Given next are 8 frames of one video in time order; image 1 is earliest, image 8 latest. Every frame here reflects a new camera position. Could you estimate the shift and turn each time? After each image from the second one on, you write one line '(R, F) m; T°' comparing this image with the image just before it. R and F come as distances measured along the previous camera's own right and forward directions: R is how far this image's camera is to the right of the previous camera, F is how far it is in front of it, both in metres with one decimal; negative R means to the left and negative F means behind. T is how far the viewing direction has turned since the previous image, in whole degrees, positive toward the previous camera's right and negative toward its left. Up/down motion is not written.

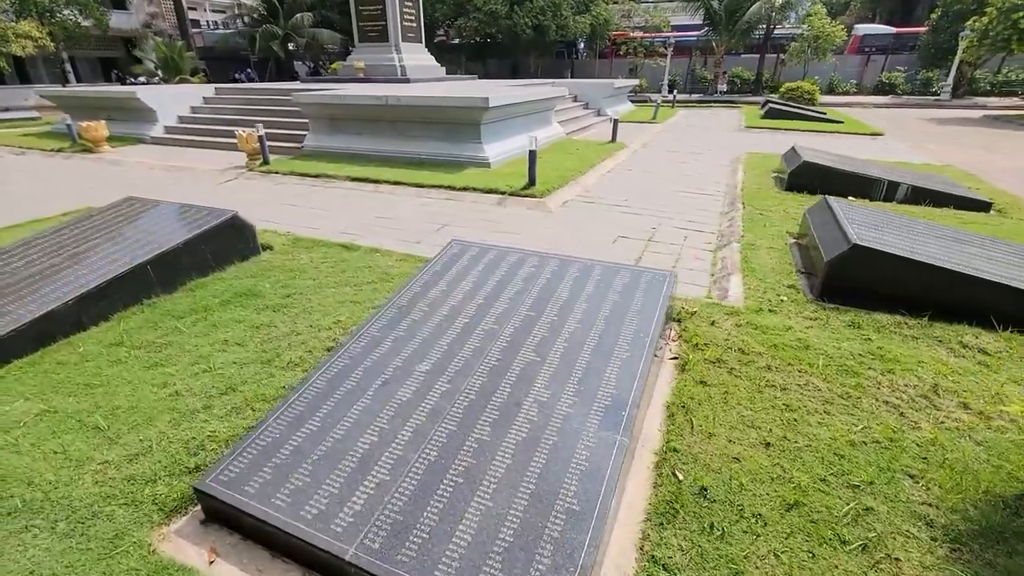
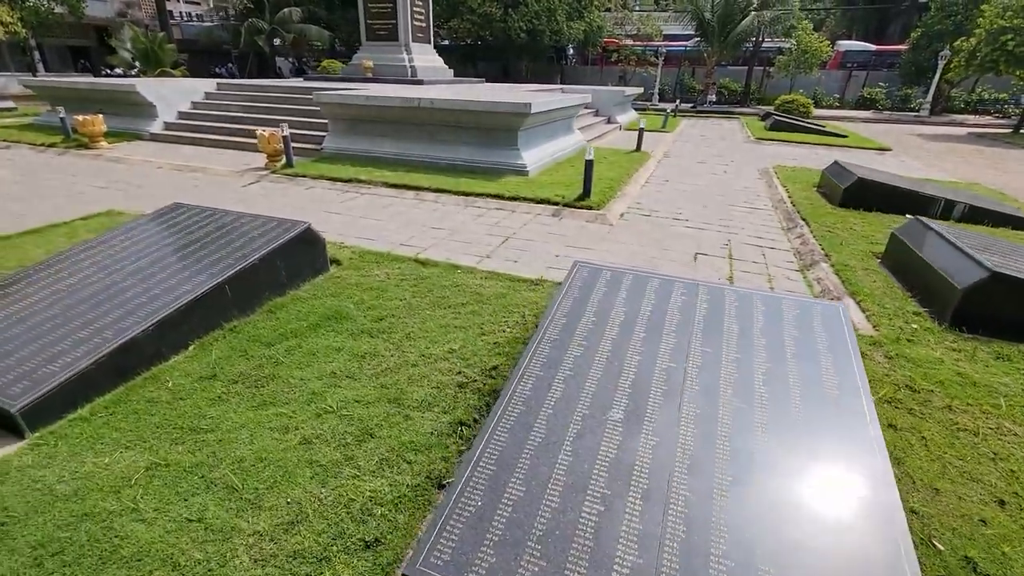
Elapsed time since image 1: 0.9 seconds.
(-0.9, +0.3) m; +3°
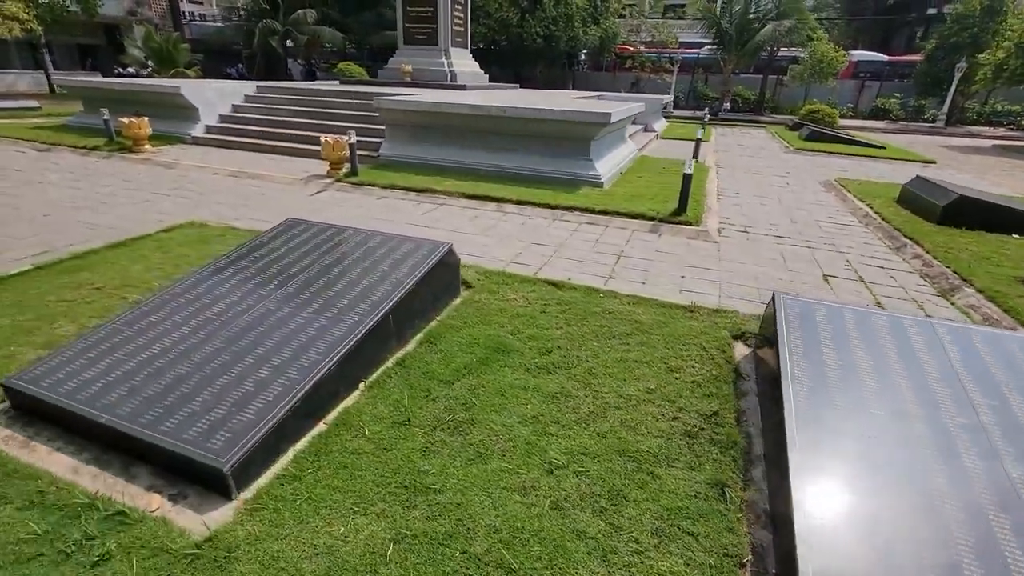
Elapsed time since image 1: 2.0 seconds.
(-1.1, +0.3) m; +1°
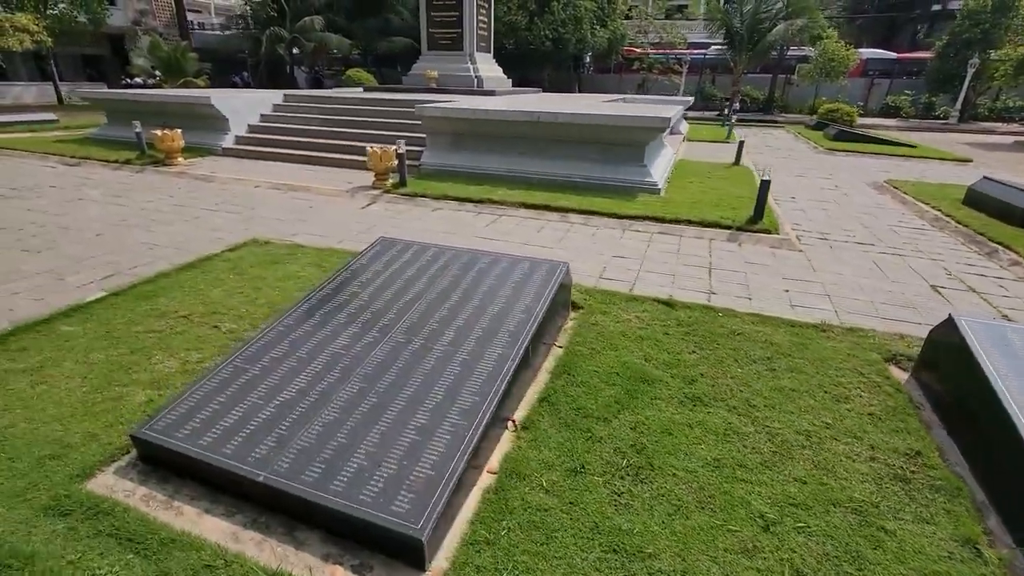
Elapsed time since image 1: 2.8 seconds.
(-0.8, +0.2) m; 0°
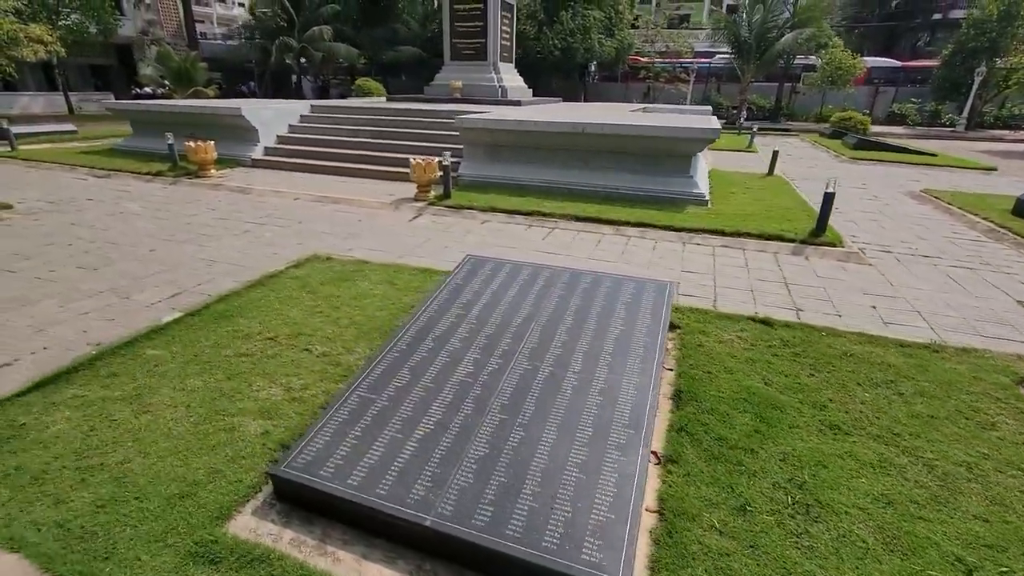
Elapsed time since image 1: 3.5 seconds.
(-0.7, +0.1) m; 0°
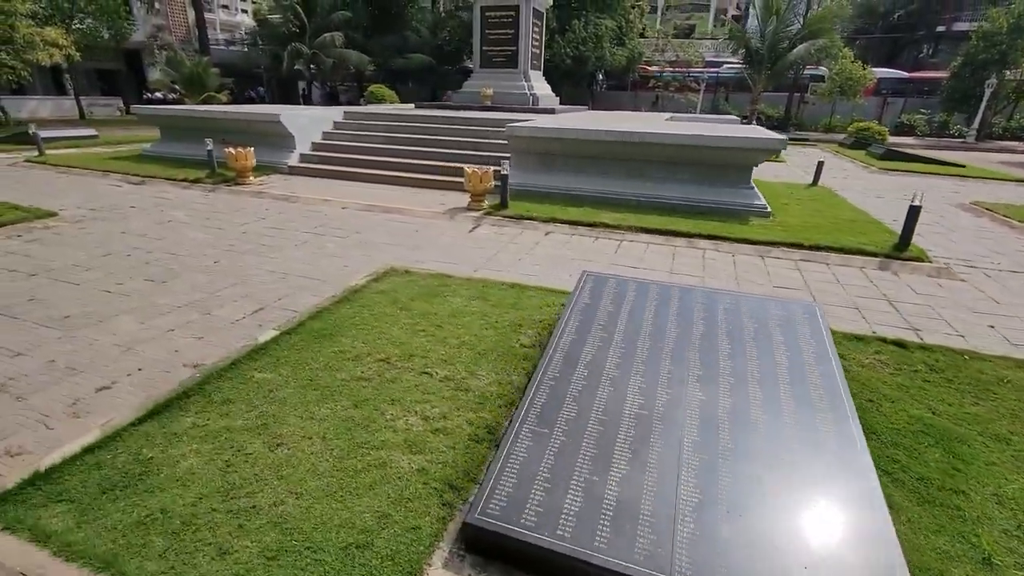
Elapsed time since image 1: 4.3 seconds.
(-0.8, +0.2) m; 0°
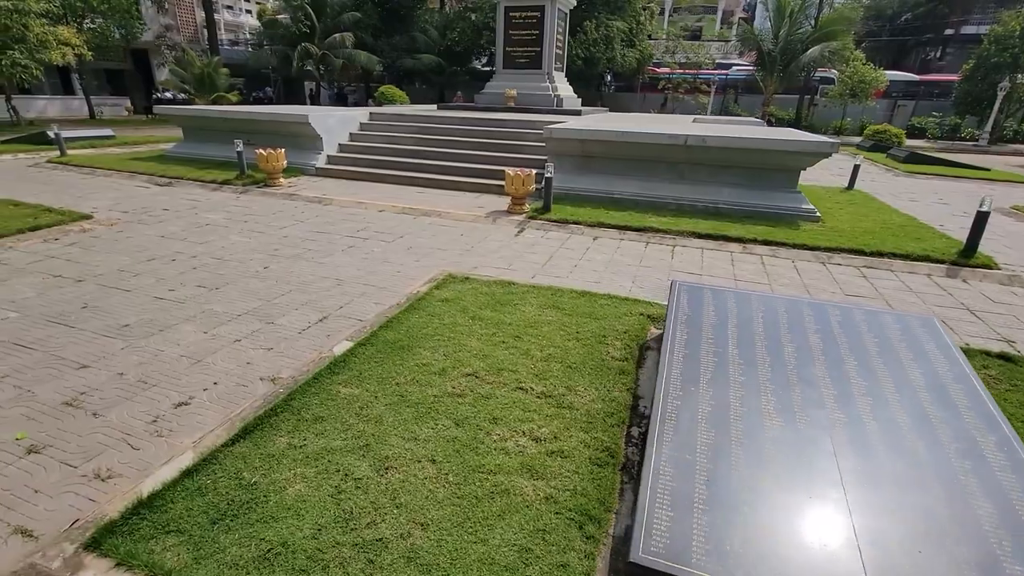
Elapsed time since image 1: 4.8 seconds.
(-0.6, +0.1) m; 0°
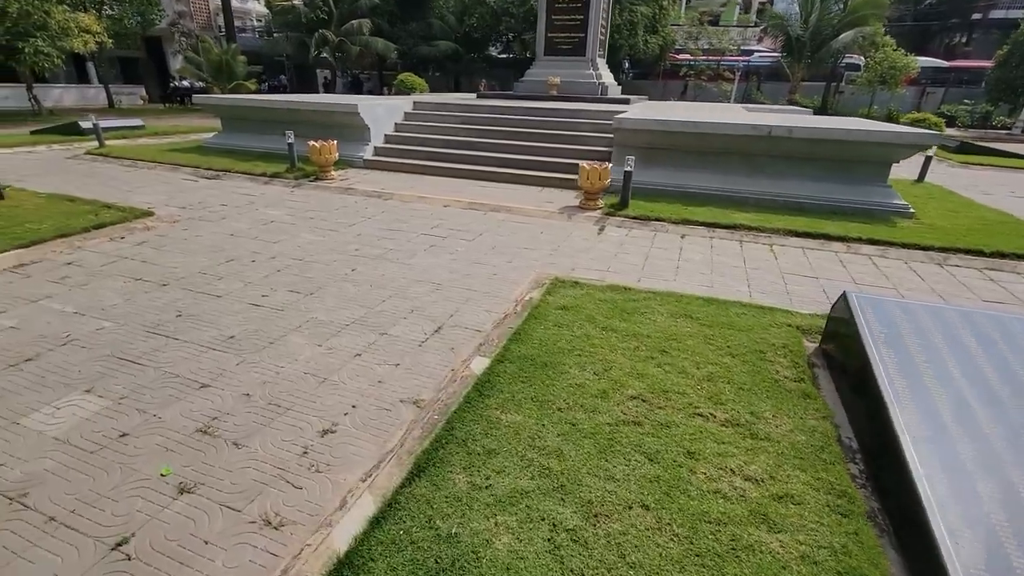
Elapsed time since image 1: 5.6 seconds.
(-0.9, +0.3) m; 0°
